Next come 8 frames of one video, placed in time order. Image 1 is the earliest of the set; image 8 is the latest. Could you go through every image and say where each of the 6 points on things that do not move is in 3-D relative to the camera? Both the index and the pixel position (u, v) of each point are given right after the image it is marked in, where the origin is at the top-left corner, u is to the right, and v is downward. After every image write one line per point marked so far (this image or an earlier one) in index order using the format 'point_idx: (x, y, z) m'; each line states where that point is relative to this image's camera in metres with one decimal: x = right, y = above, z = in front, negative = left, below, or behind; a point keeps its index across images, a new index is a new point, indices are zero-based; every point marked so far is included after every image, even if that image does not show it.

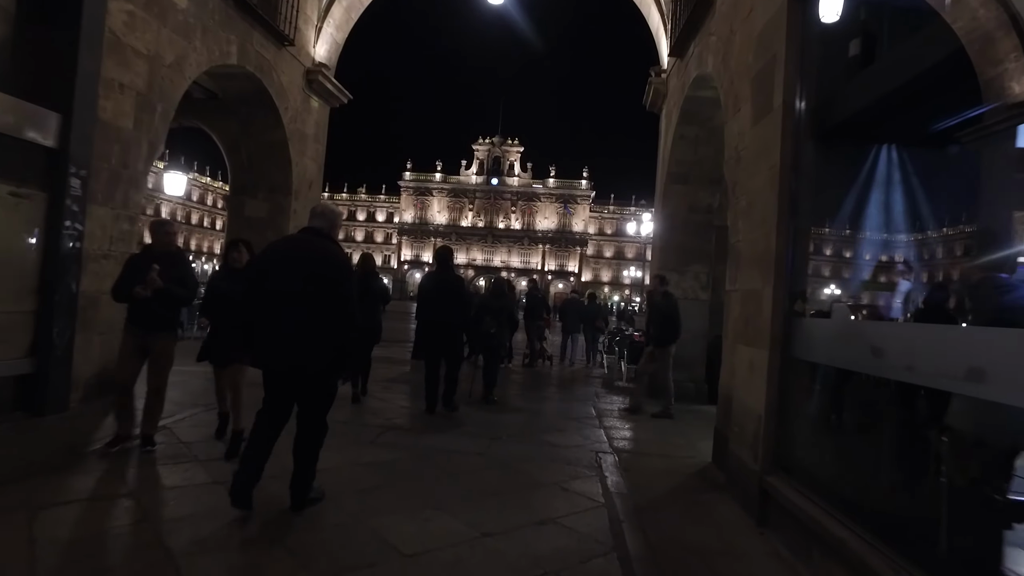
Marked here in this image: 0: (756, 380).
0: (+1.5, -0.6, +4.2) m
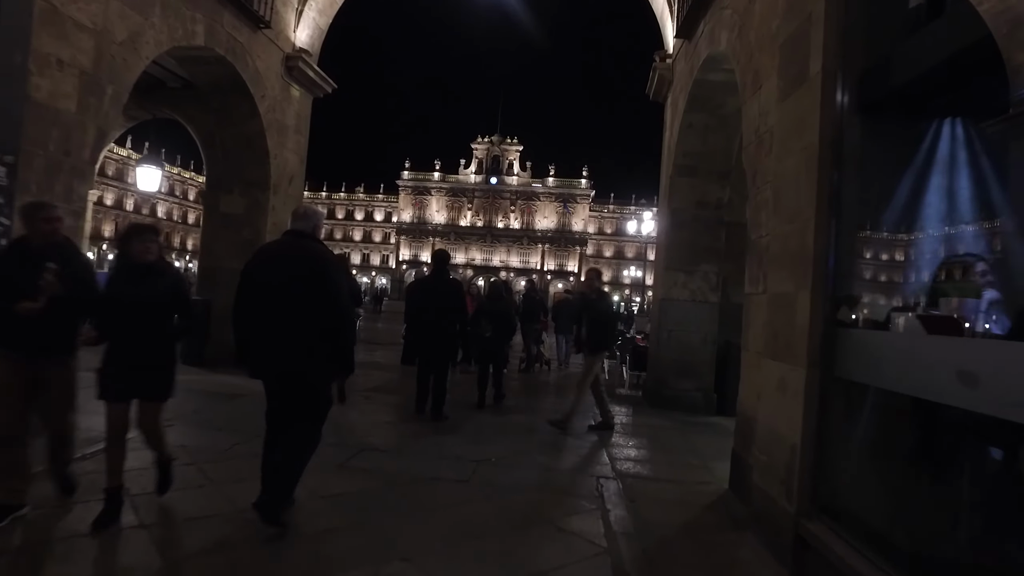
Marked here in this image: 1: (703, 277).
0: (+1.5, -0.6, +3.5) m
1: (+2.5, +0.1, +8.6) m
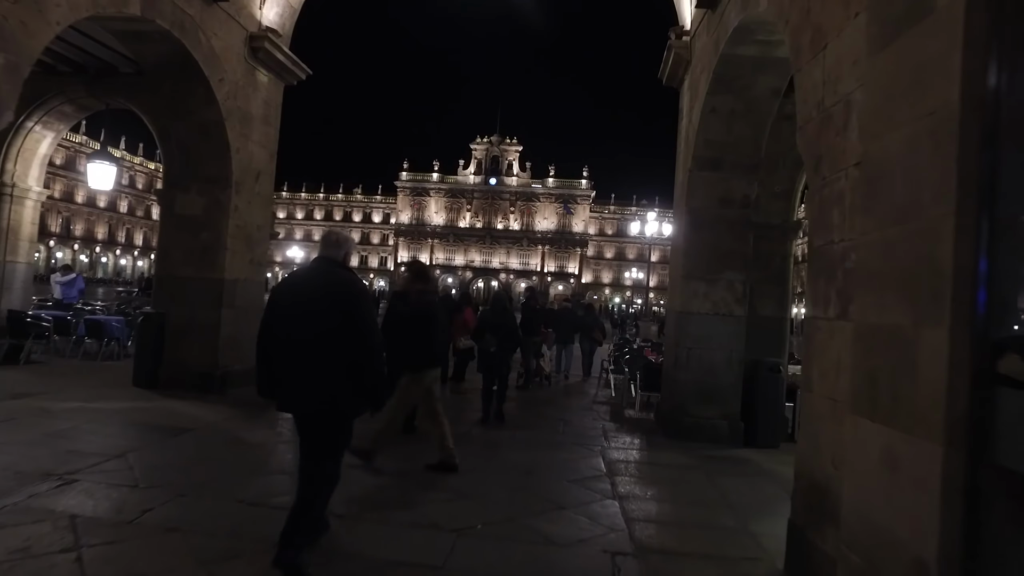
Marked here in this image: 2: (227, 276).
0: (+1.4, -0.7, +2.4) m
1: (+2.4, 0.0, +7.4) m
2: (-3.6, +0.1, +8.5) m
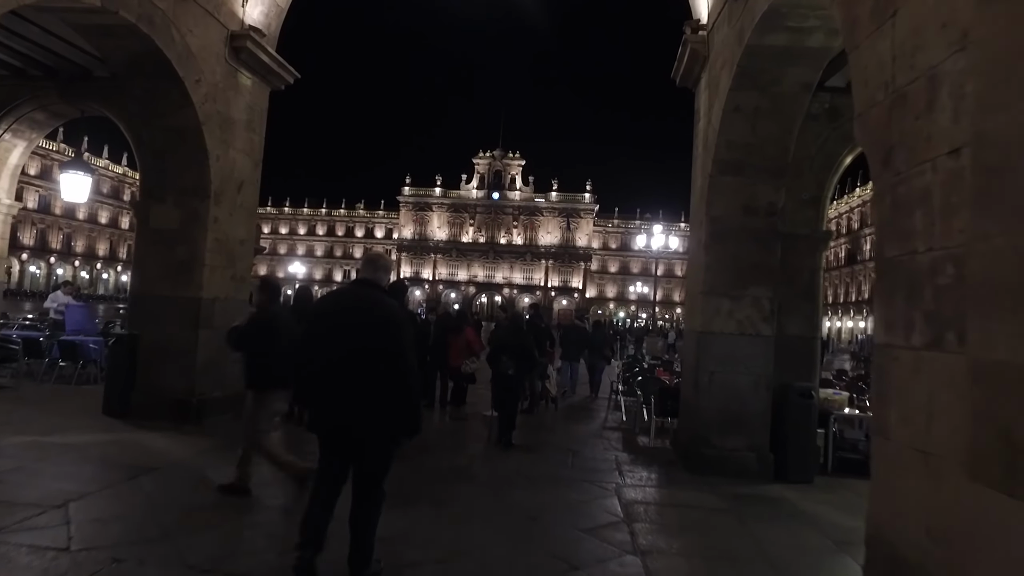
0: (+1.4, -0.8, +1.6) m
1: (+2.4, -0.1, +6.7) m
2: (-3.6, -0.1, +7.9) m
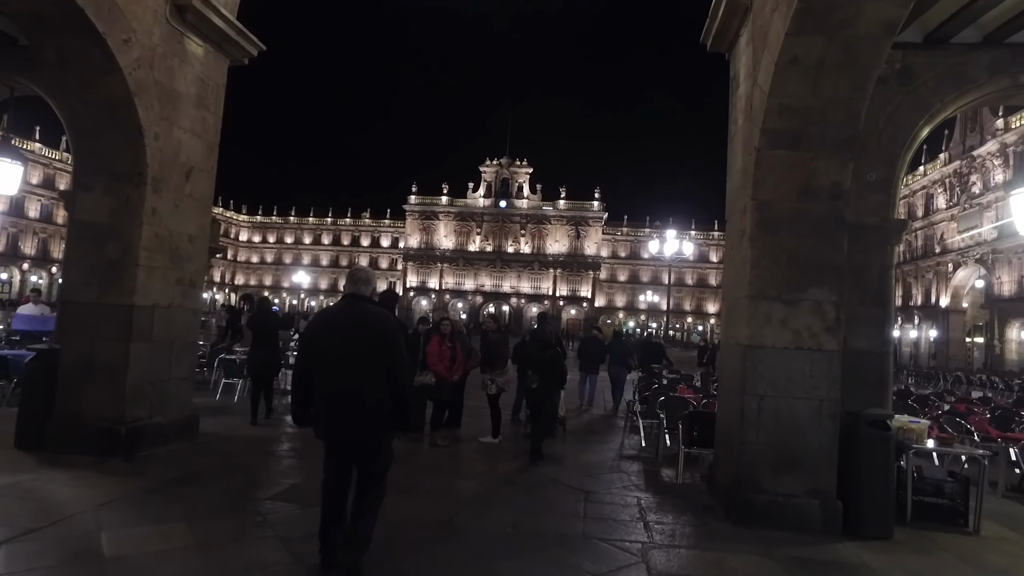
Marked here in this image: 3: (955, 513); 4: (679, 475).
0: (+1.3, -0.7, +0.2) m
1: (+2.4, -0.2, +5.3) m
2: (-3.6, -0.1, +6.5) m
3: (+3.5, -1.8, +5.3) m
4: (+1.8, -2.1, +7.3) m
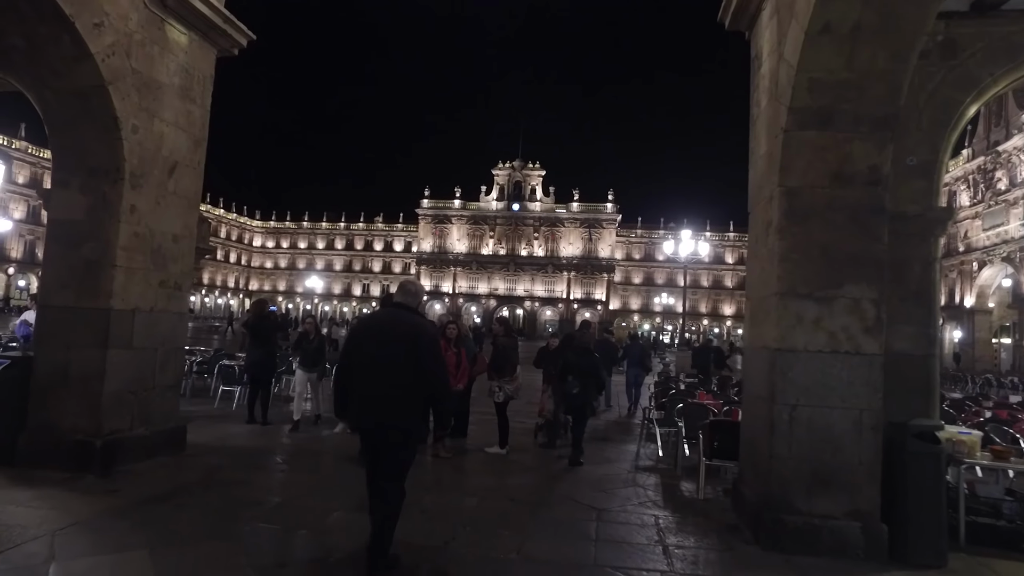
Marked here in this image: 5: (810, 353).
0: (+1.2, -0.7, -0.3) m
1: (+2.4, -0.1, +4.8) m
2: (-3.6, -0.2, +6.1) m
3: (+3.5, -1.7, +4.7) m
4: (+1.9, -2.0, +6.8) m
5: (+2.1, -0.5, +4.8) m
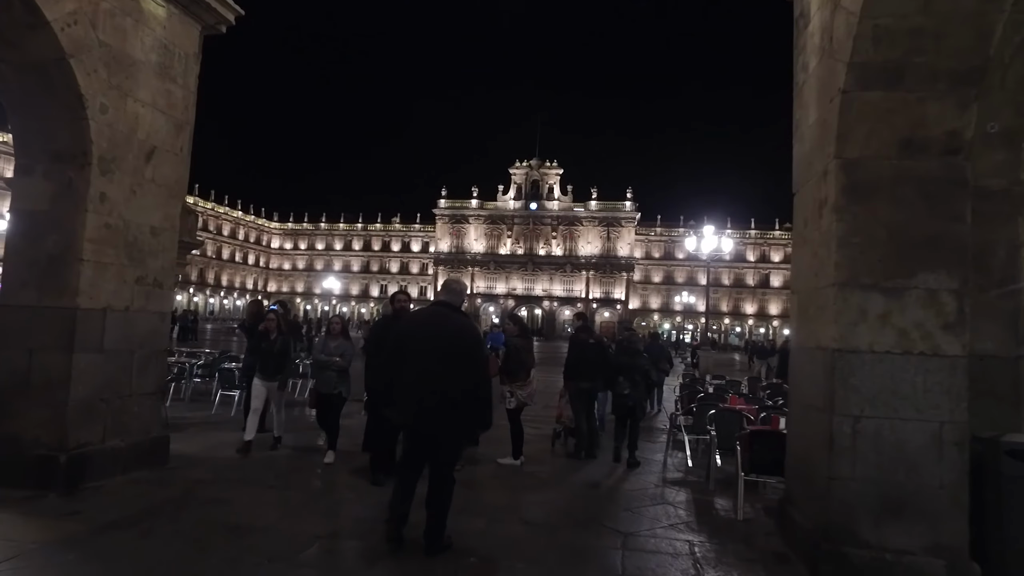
0: (+1.1, -0.6, -1.1) m
1: (+2.5, -0.1, +4.0) m
2: (-3.5, -0.1, +5.5) m
3: (+3.6, -1.7, +3.9) m
4: (+2.0, -2.0, +6.0) m
5: (+2.2, -0.4, +4.0) m
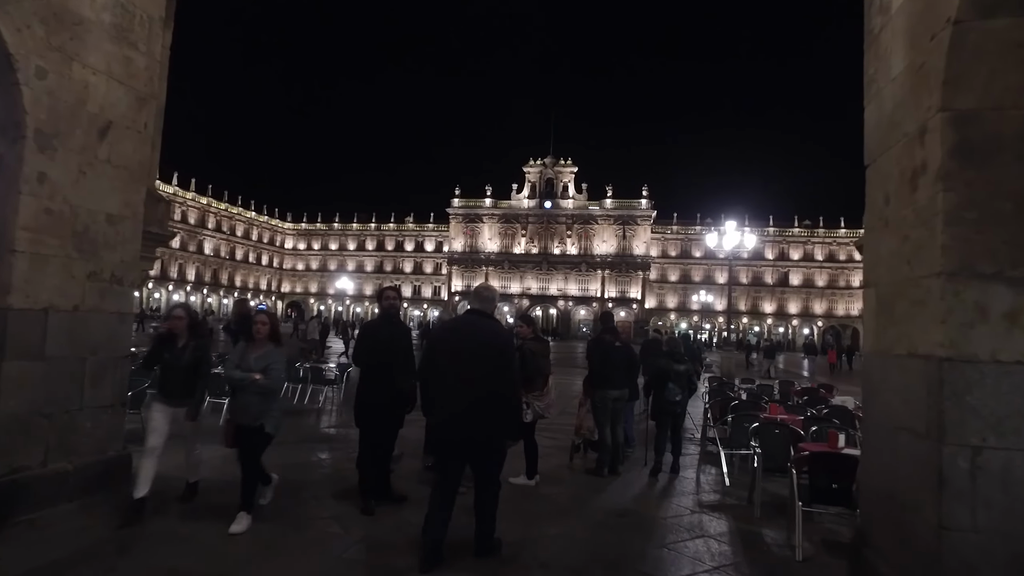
0: (+1.1, -0.6, -2.0) m
1: (+2.5, 0.0, +3.0) m
2: (-3.4, -0.1, +4.6) m
3: (+3.7, -1.6, +2.9) m
4: (+2.1, -1.9, +5.1) m
5: (+2.2, -0.4, +3.0) m
